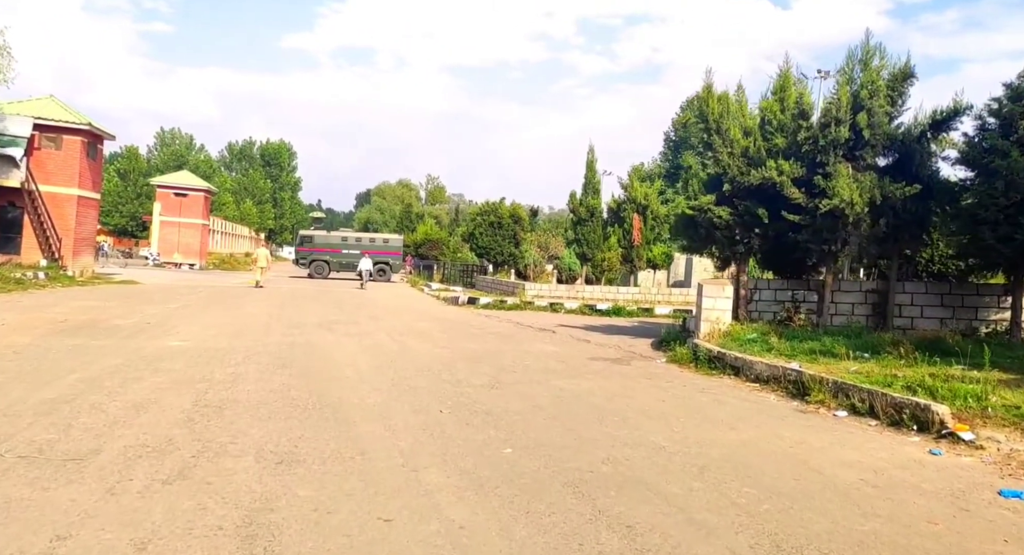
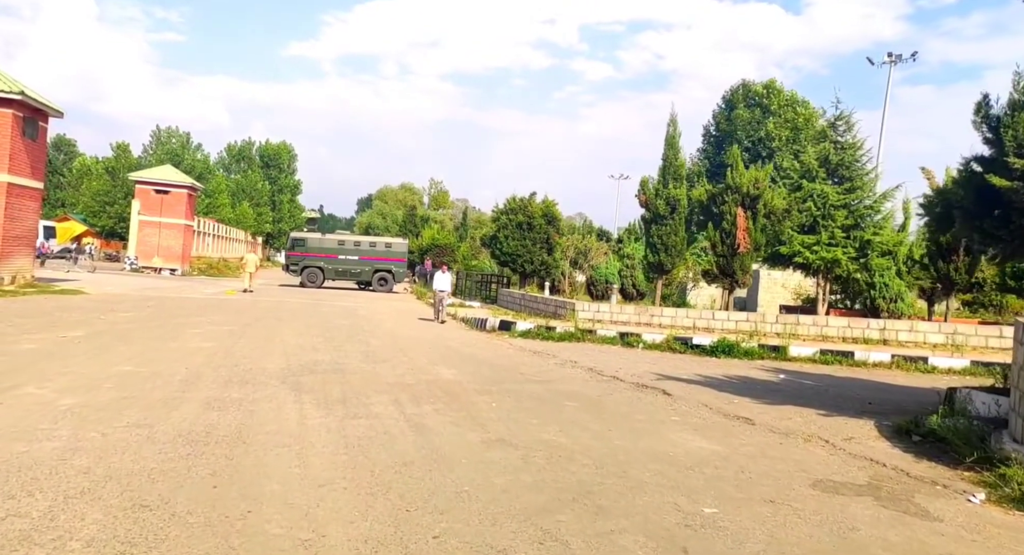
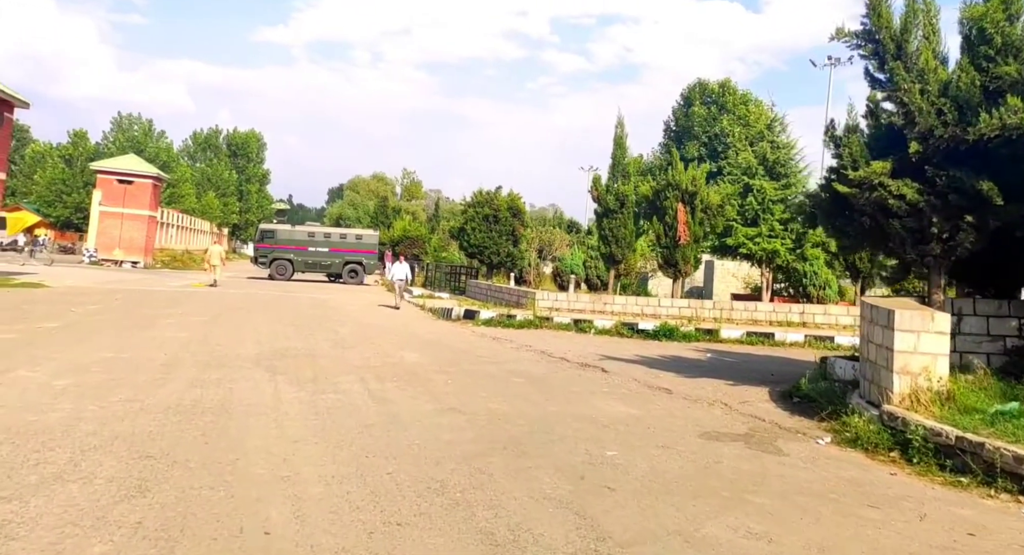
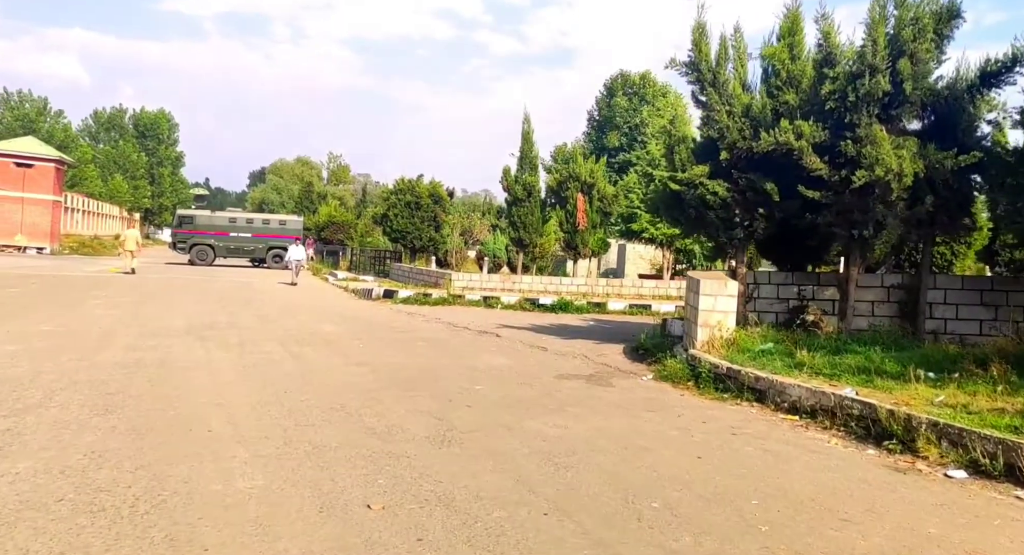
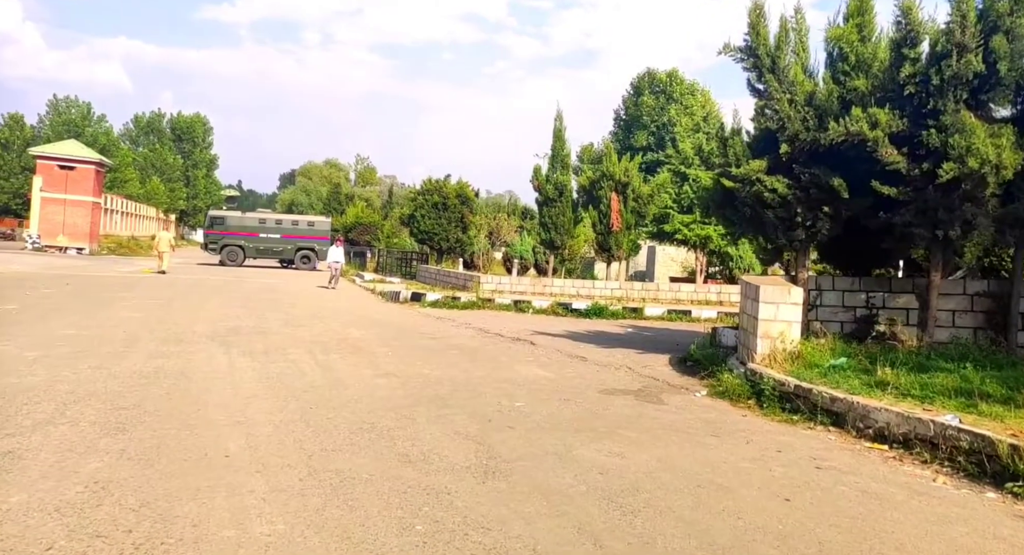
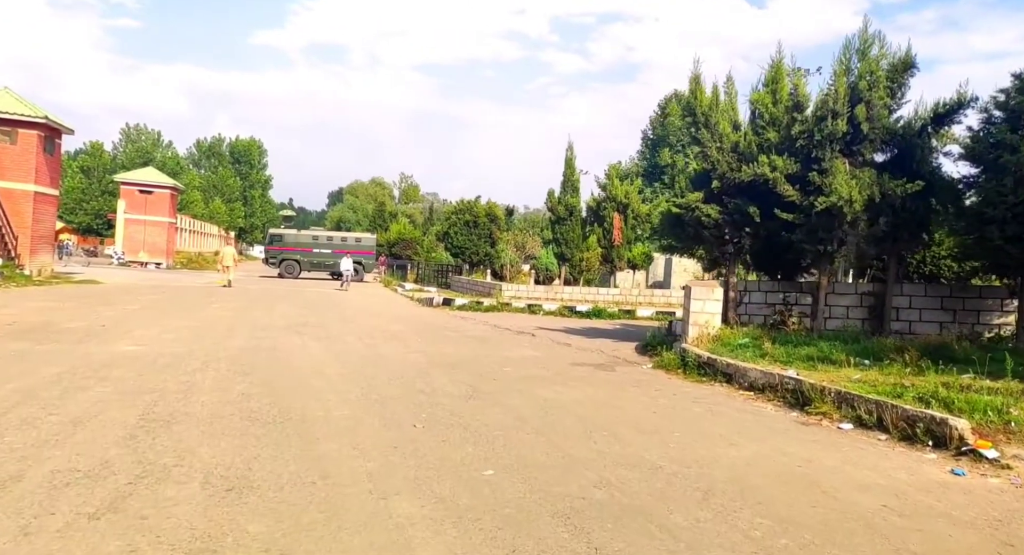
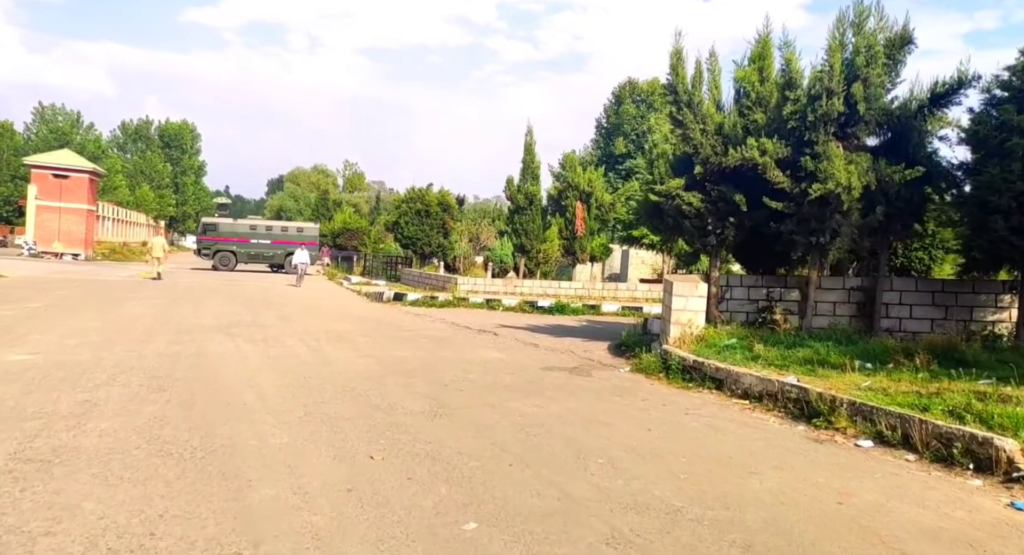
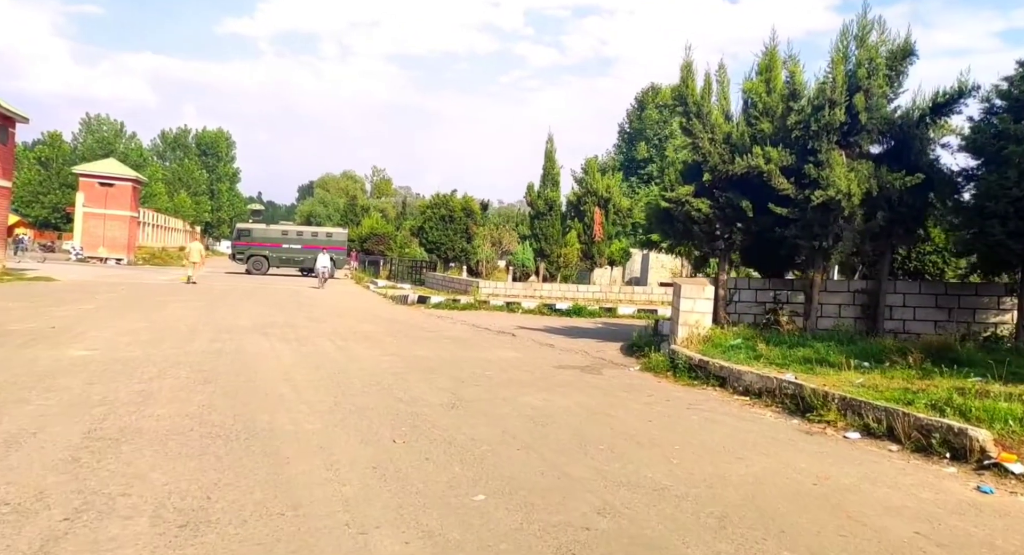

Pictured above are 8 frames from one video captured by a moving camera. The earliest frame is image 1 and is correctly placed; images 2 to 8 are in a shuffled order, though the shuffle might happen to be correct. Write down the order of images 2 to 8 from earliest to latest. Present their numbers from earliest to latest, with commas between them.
6, 8, 7, 4, 5, 3, 2
